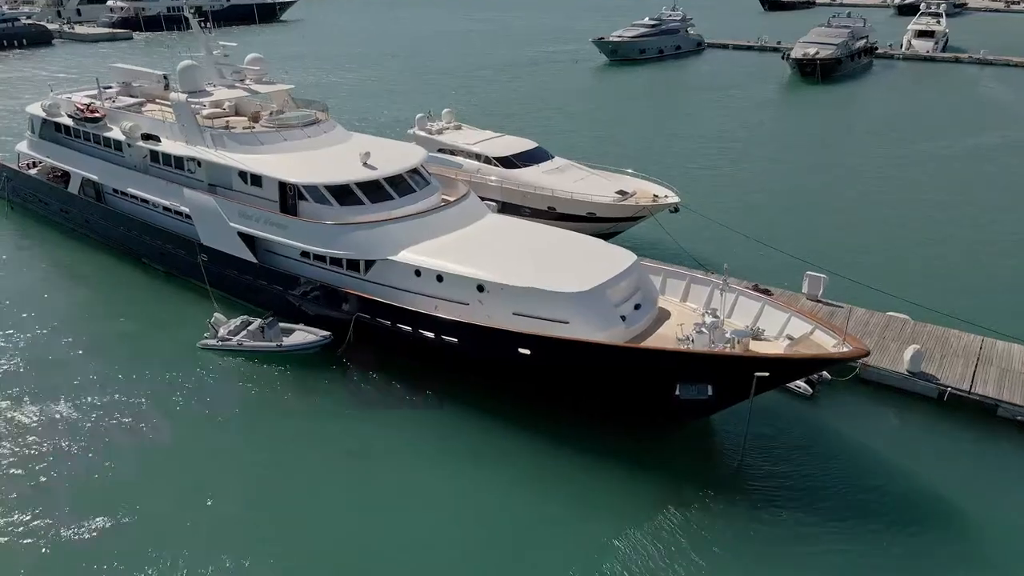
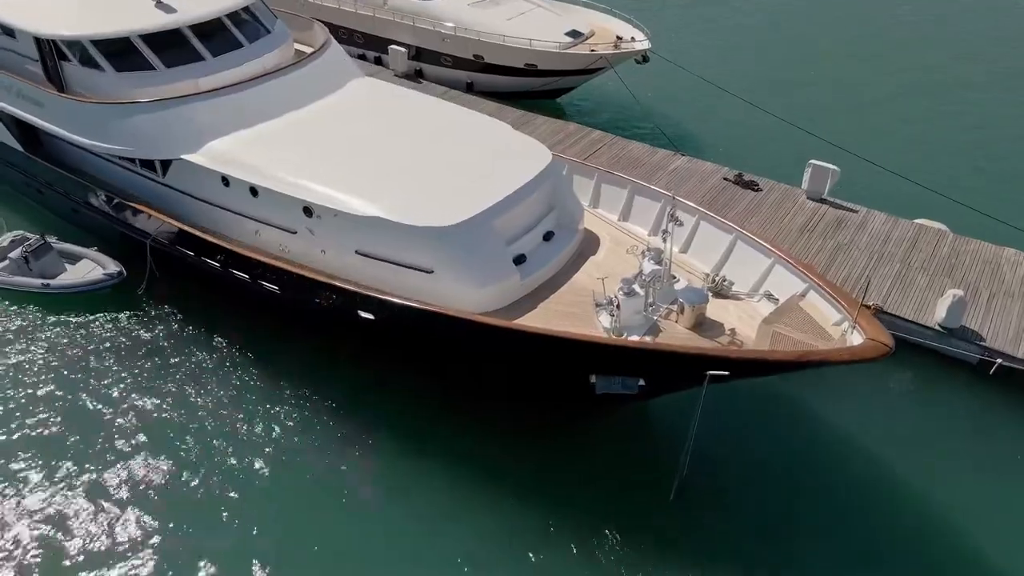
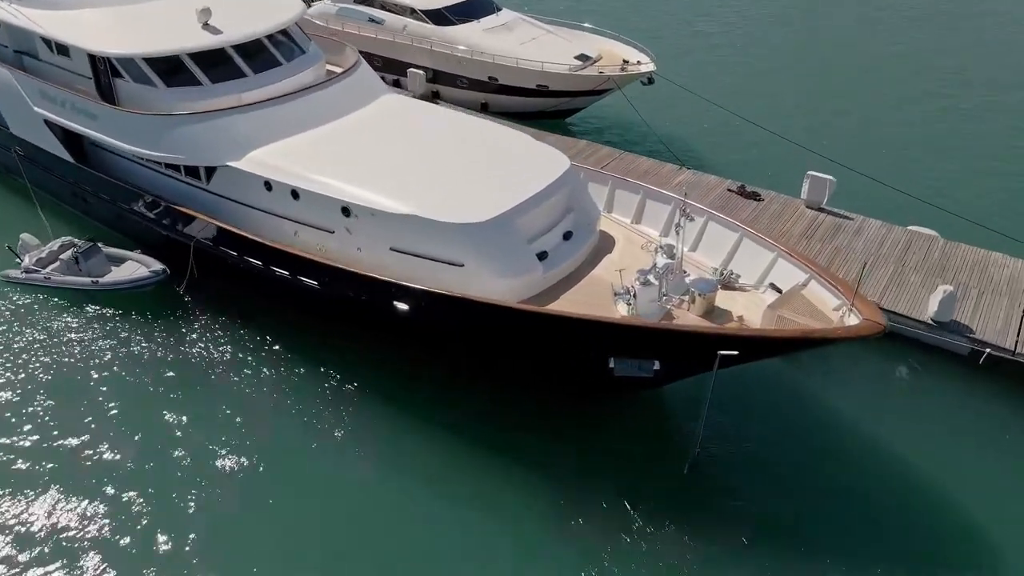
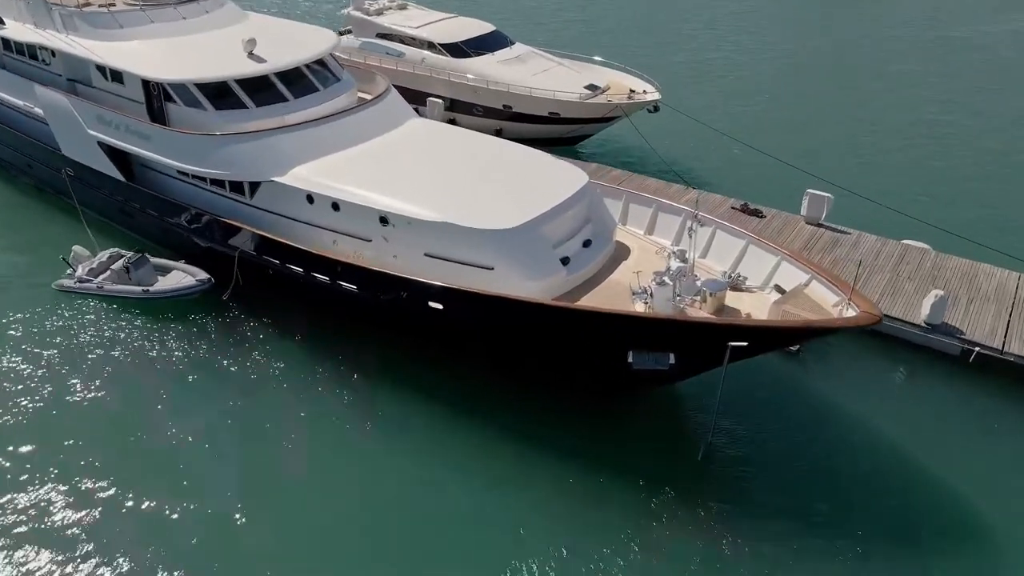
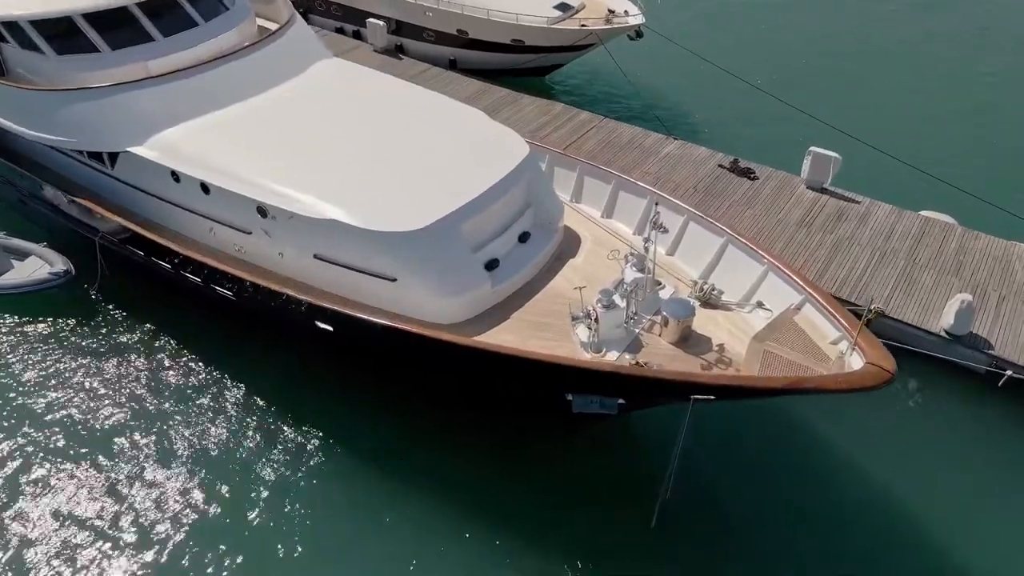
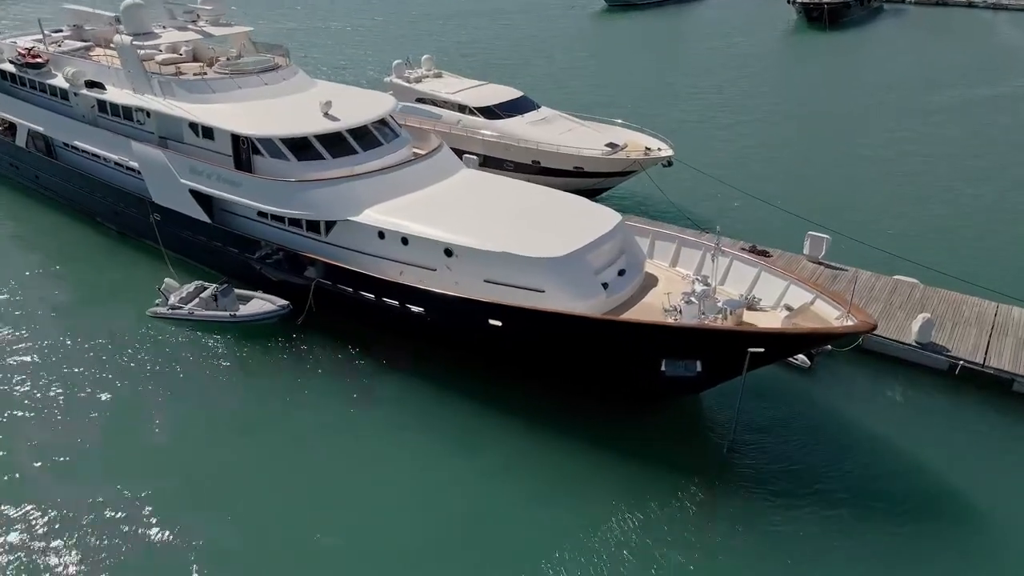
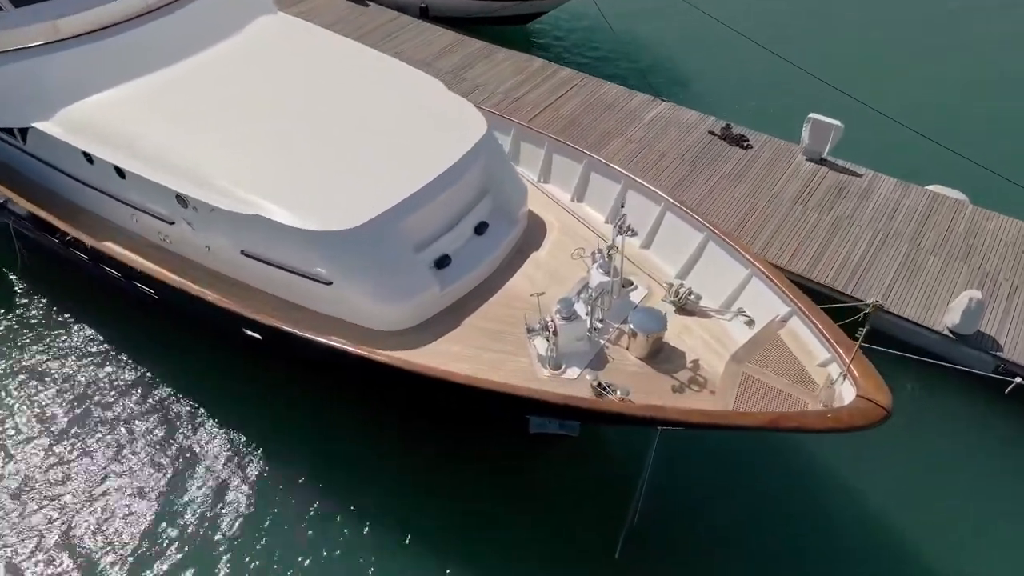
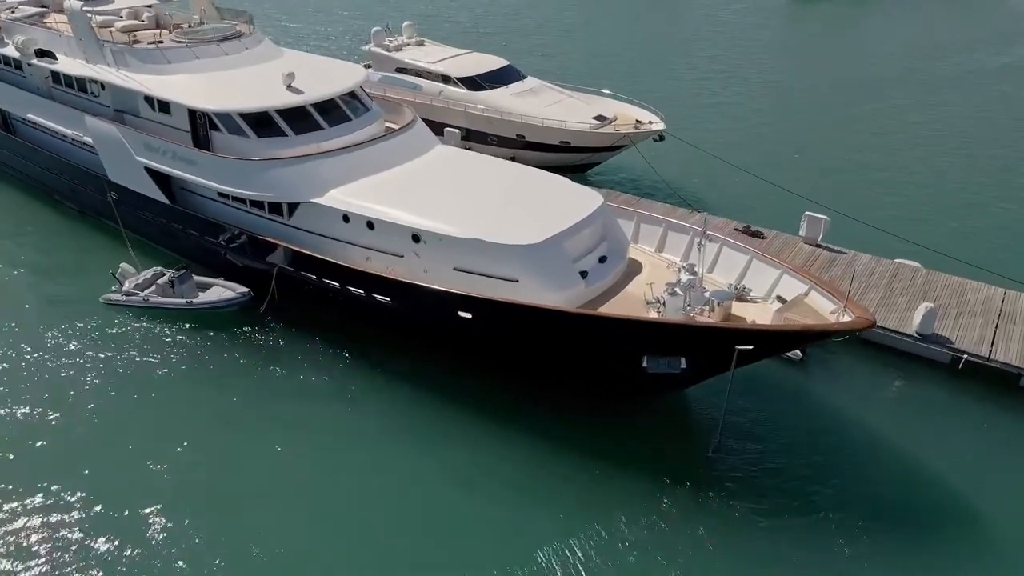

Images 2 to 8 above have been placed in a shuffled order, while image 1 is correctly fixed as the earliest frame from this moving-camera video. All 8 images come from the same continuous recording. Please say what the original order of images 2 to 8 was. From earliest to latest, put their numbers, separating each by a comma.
6, 8, 4, 3, 2, 5, 7
